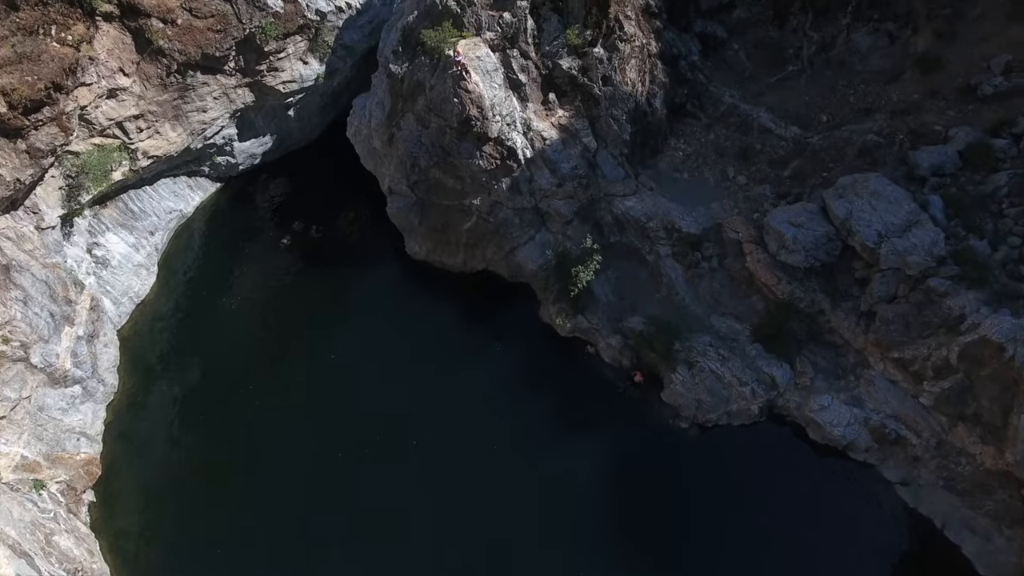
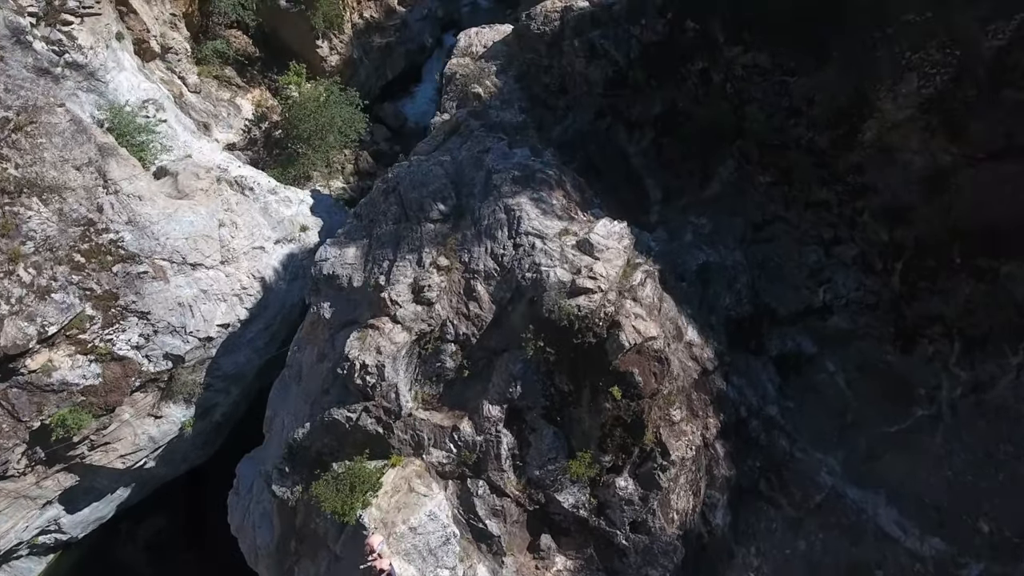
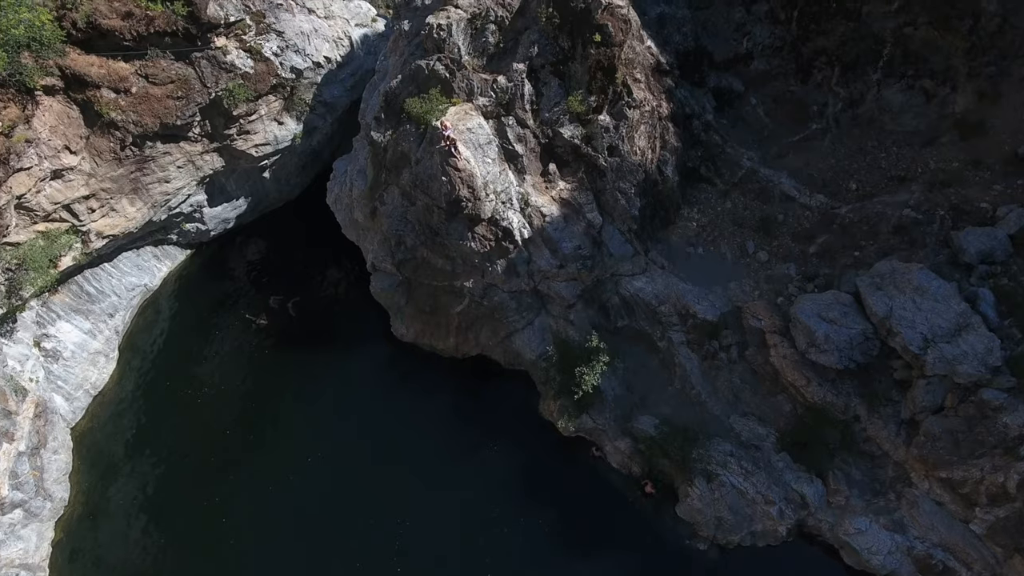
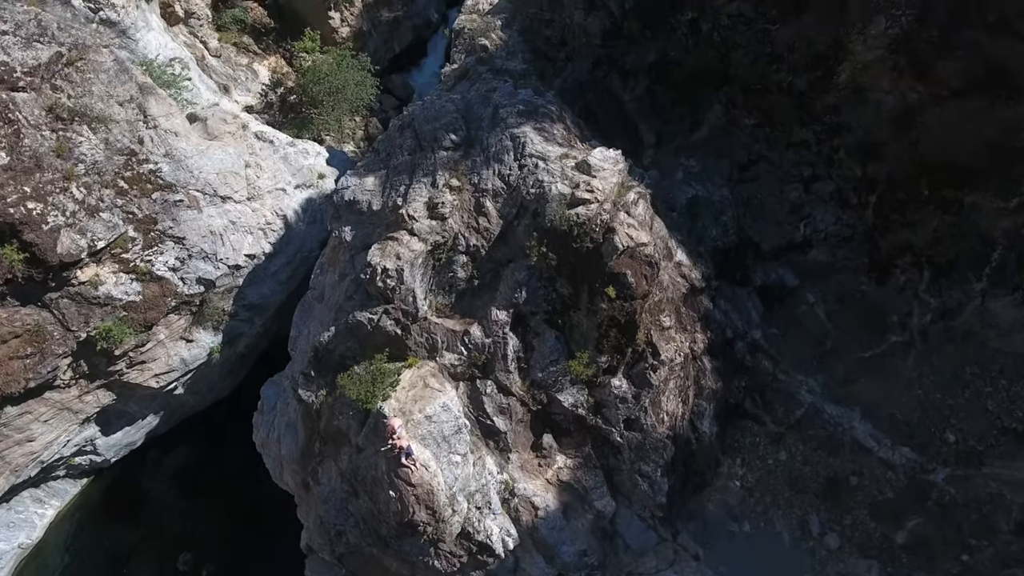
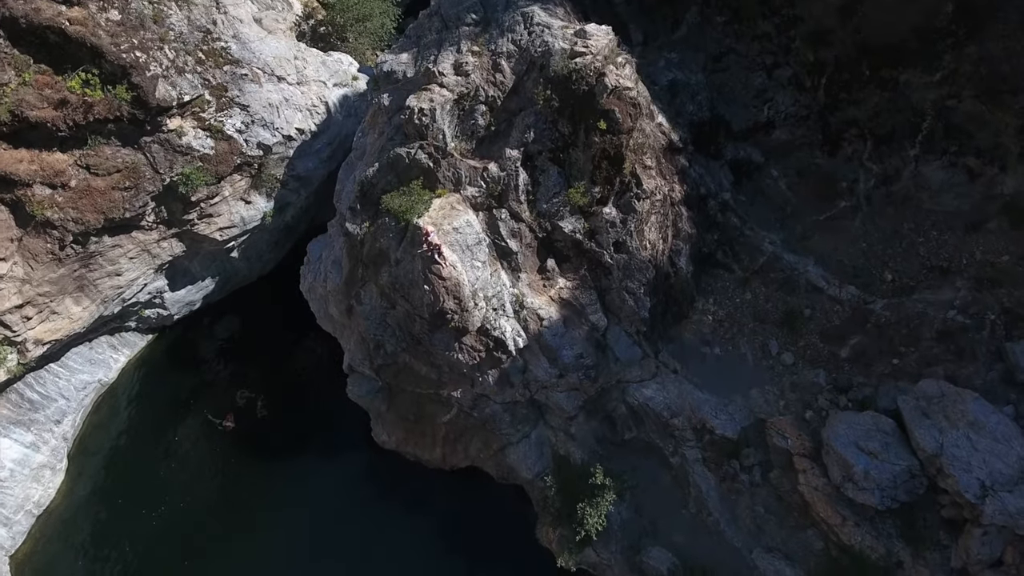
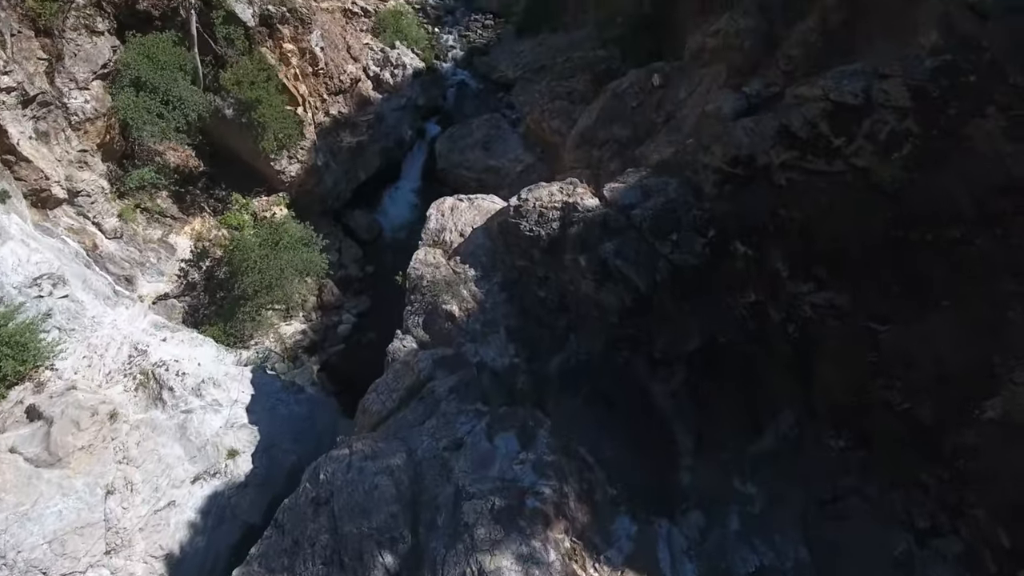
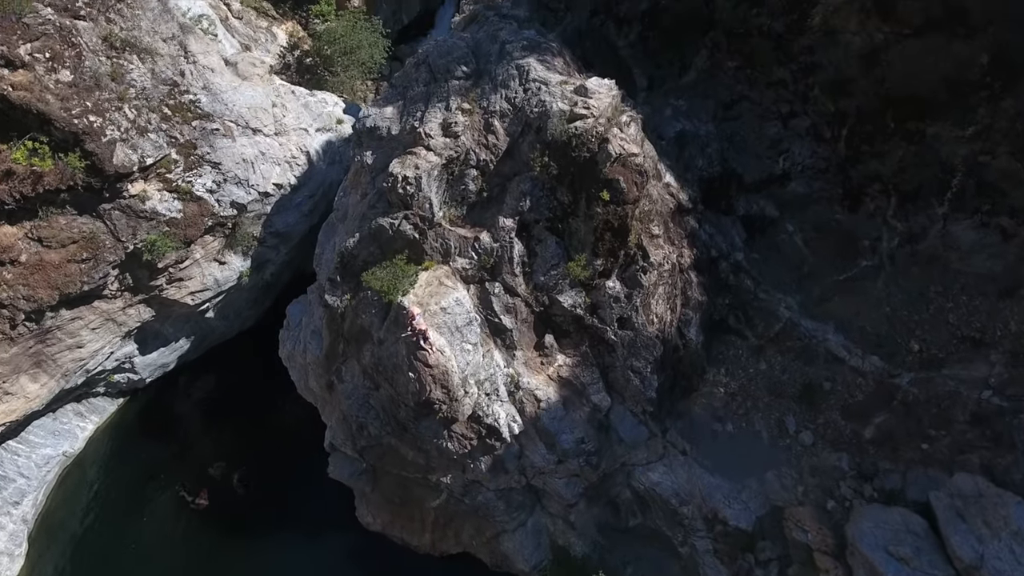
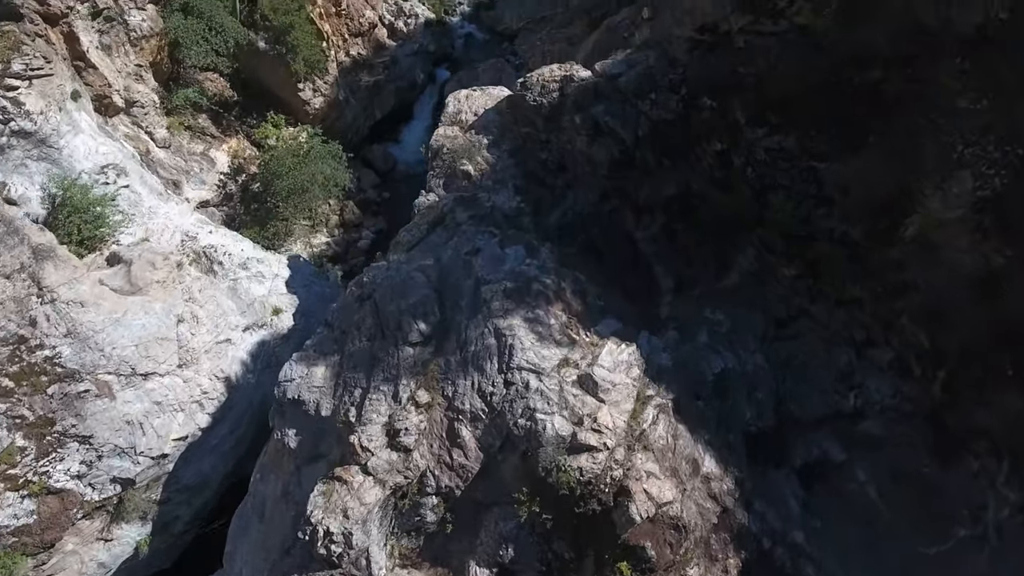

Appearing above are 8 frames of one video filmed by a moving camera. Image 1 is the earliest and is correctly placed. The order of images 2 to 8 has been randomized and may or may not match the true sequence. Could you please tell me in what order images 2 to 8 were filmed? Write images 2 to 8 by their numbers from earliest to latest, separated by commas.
3, 5, 7, 4, 2, 8, 6
